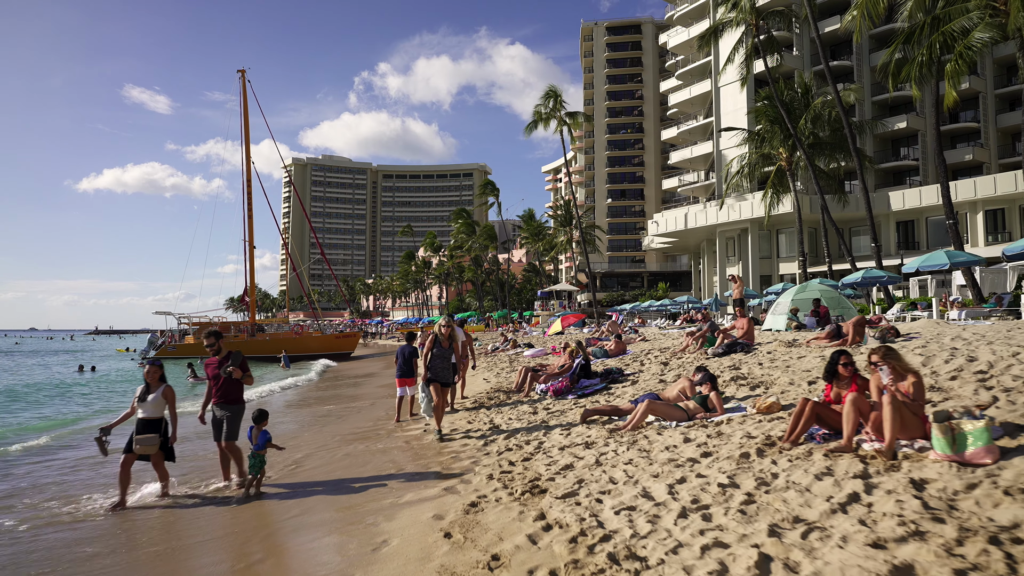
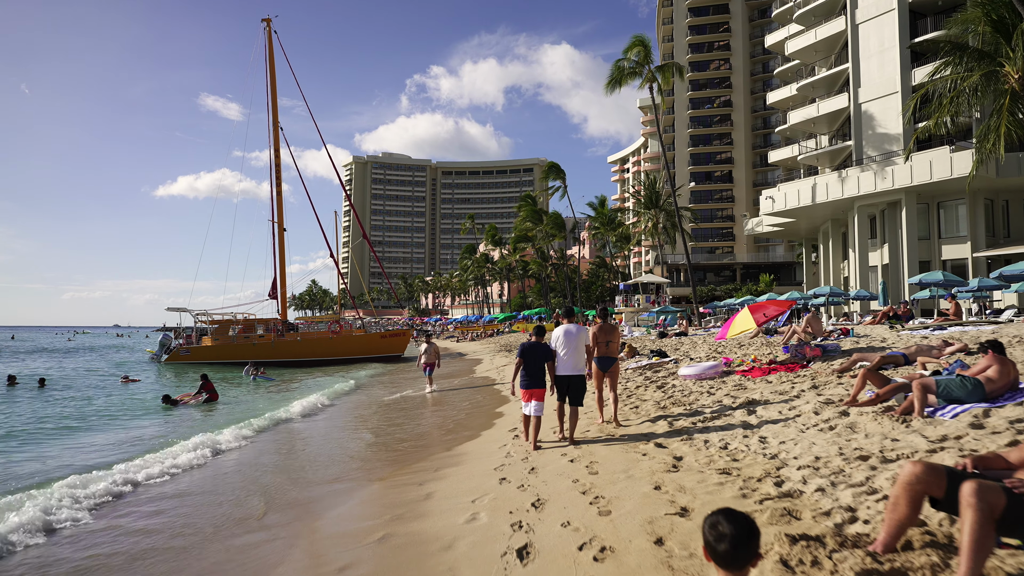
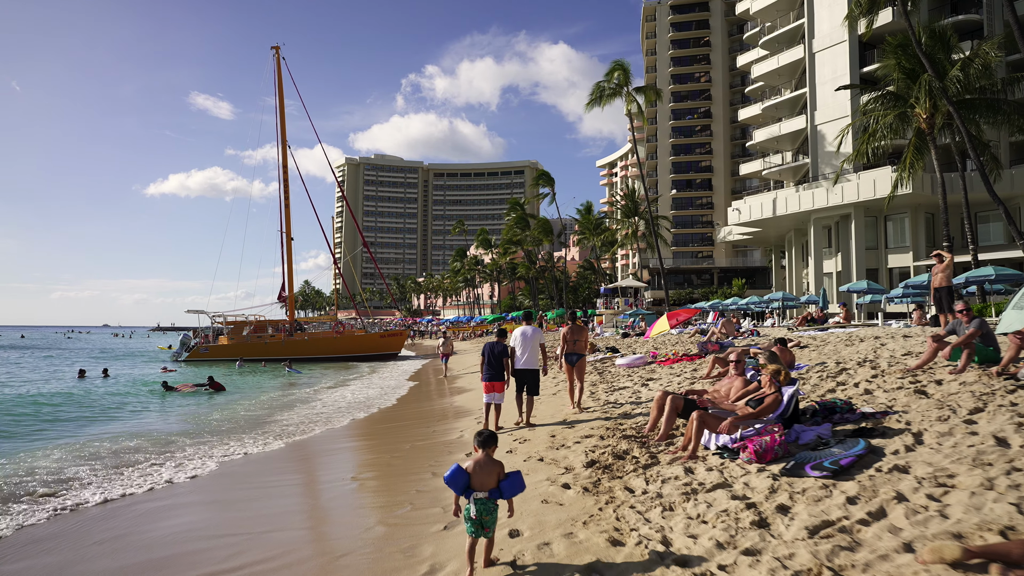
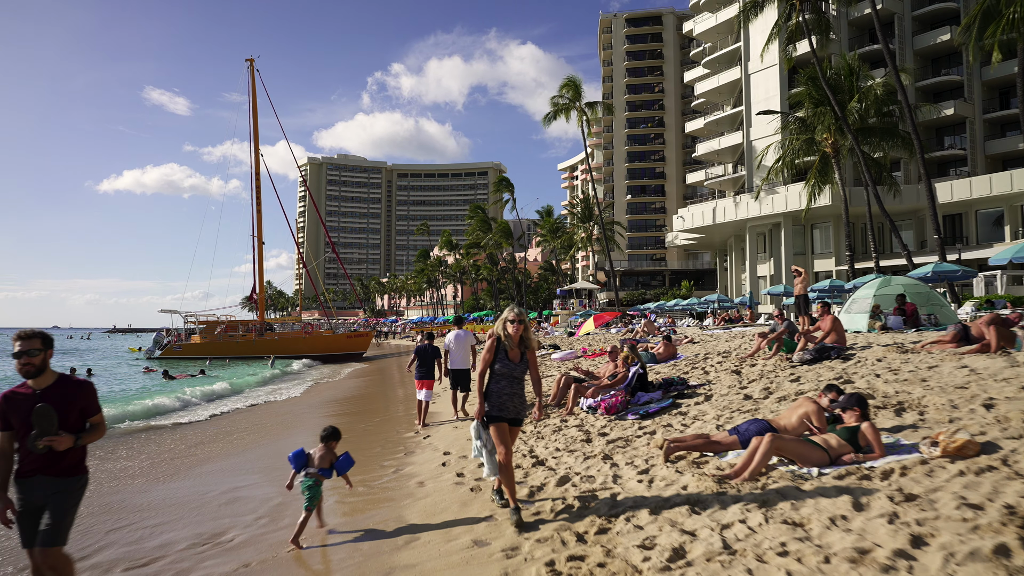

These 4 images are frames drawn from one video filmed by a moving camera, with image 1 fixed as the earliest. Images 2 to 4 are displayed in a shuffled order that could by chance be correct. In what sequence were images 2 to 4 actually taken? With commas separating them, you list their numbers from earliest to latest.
4, 3, 2
